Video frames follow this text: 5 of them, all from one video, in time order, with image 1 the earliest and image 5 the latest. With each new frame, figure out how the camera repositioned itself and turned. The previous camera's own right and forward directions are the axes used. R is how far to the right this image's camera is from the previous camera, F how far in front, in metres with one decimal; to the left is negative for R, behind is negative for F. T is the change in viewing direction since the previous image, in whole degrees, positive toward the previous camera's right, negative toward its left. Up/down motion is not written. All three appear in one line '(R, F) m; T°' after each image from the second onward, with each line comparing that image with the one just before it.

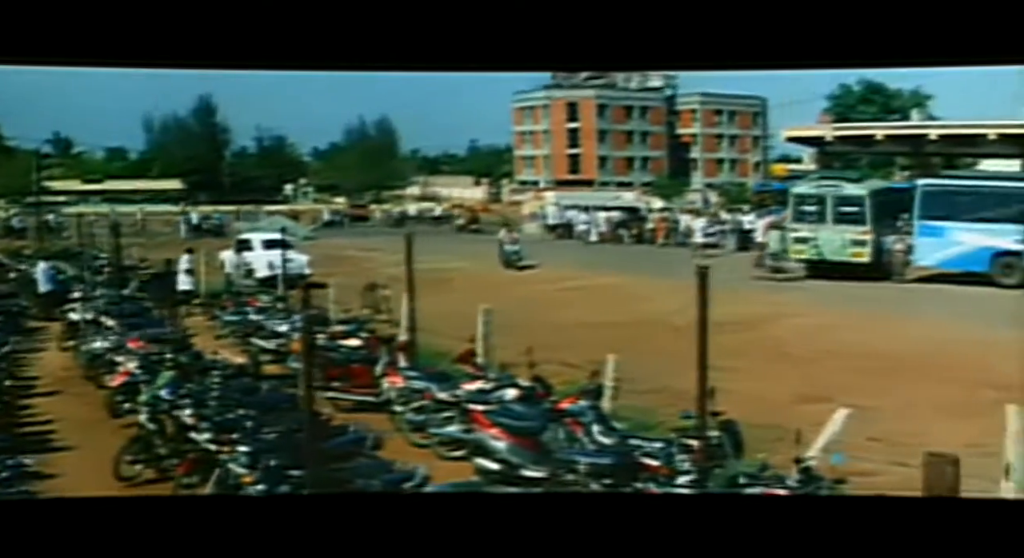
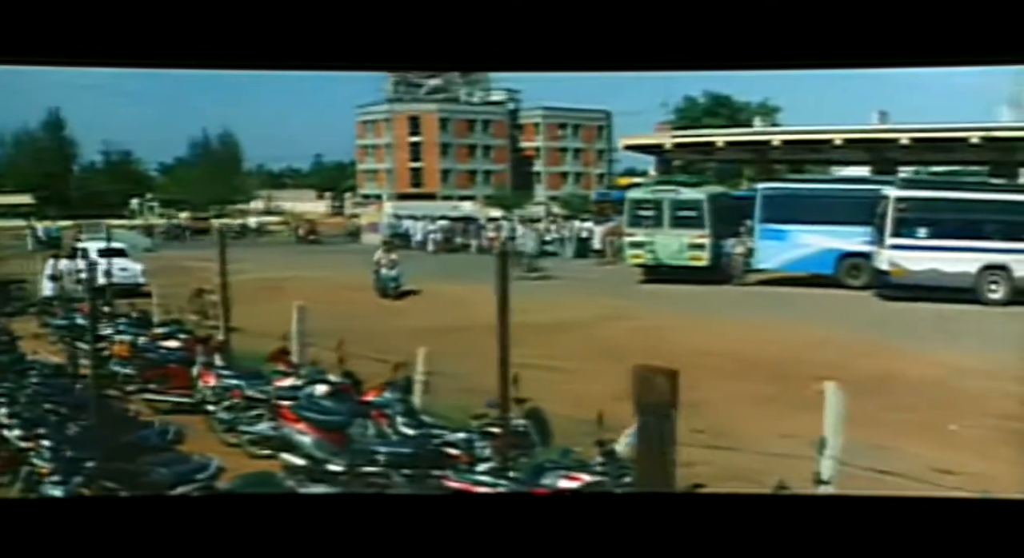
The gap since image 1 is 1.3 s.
(+0.8, -0.1) m; -3°
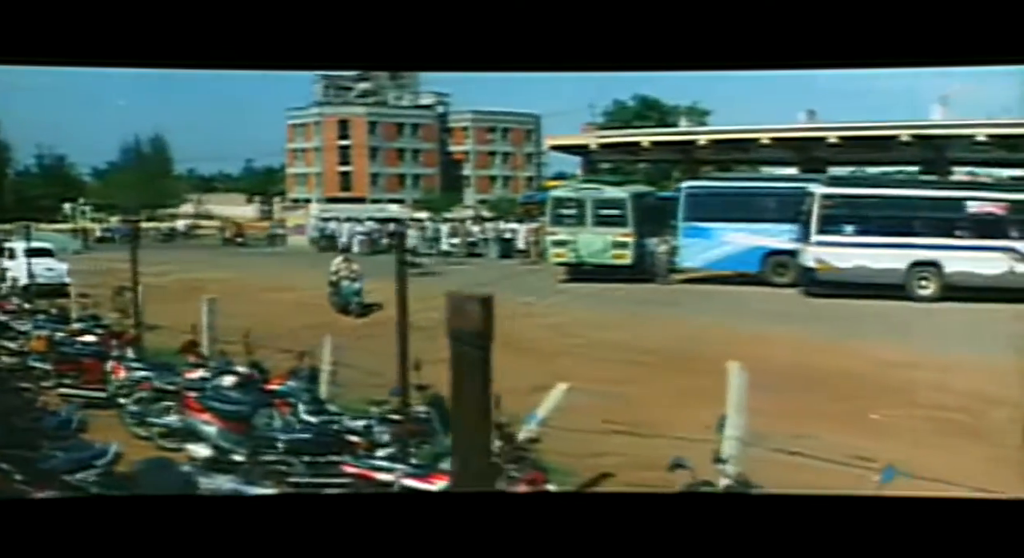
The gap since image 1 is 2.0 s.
(+0.4, 0.0) m; -2°
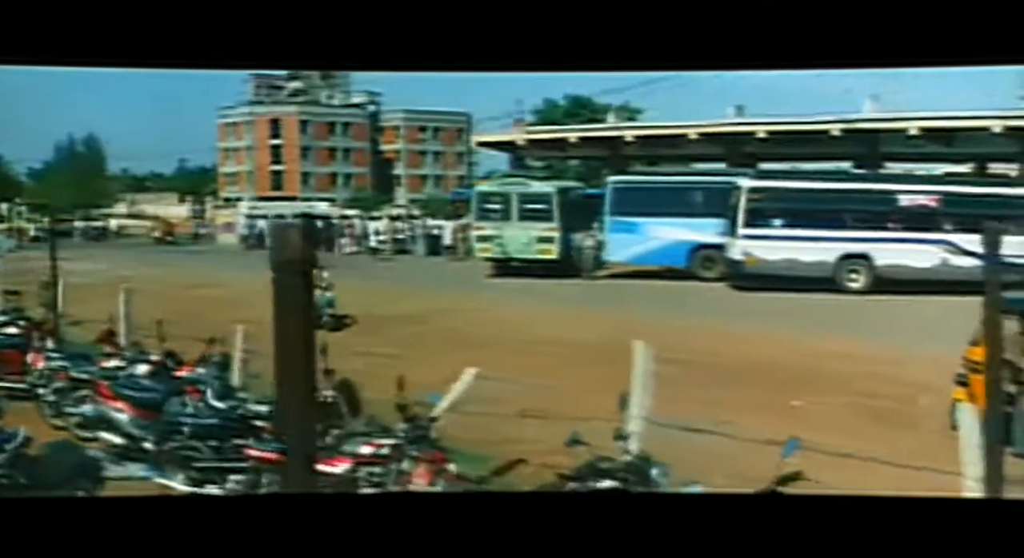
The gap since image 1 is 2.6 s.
(+0.4, 0.0) m; -2°
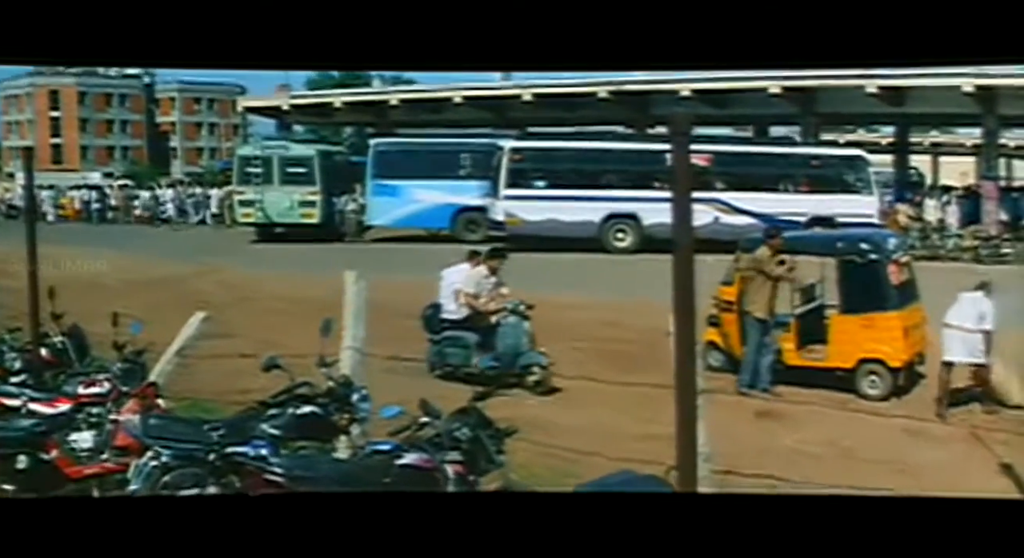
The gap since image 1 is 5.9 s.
(+1.2, +0.1) m; -4°
